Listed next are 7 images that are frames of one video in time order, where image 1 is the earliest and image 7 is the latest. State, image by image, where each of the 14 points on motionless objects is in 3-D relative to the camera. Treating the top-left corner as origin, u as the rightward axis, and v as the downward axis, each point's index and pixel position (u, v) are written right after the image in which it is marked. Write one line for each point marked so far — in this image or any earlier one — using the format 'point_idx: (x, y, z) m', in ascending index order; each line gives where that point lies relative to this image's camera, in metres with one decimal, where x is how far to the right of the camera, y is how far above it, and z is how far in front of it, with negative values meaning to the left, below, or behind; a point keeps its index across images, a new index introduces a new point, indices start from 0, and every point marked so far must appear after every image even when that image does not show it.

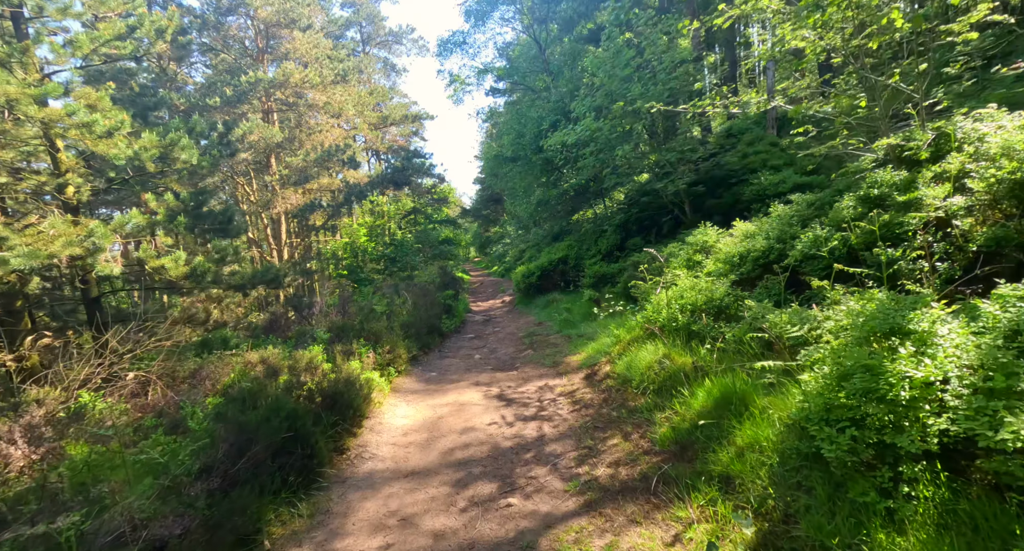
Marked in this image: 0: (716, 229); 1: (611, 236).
0: (+3.7, +0.9, +9.2) m
1: (+2.8, +1.1, +14.4) m
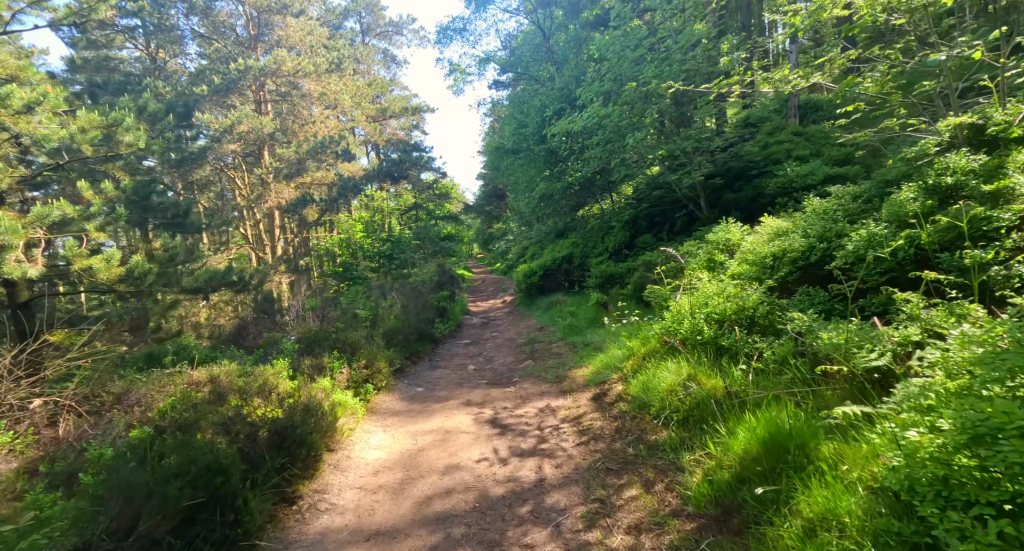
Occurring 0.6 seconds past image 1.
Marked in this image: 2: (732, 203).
0: (+3.7, +0.8, +8.2) m
1: (+2.8, +1.1, +13.4) m
2: (+4.8, +1.6, +10.9) m
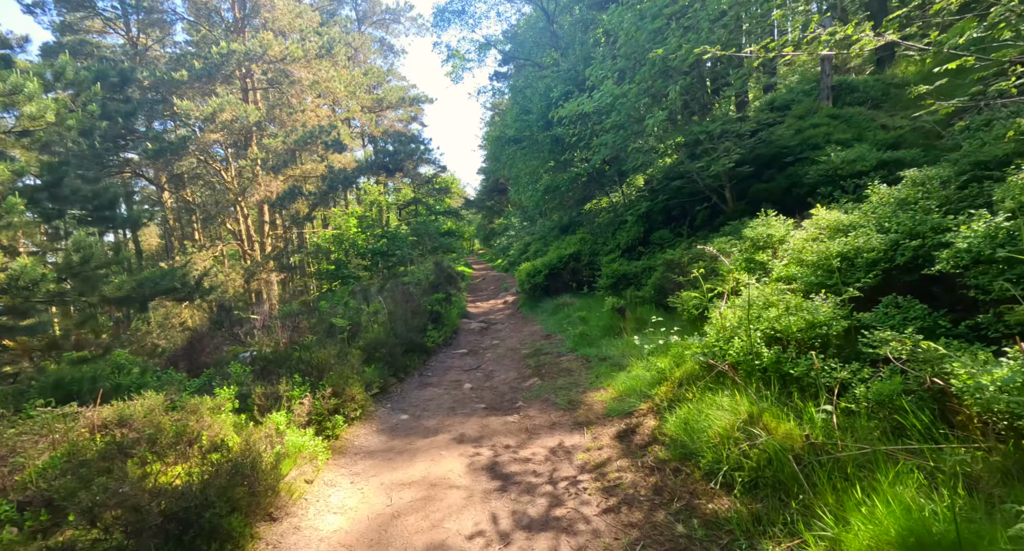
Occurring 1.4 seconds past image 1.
0: (+3.8, +0.8, +7.0) m
1: (+2.9, +1.1, +12.2) m
2: (+4.8, +1.6, +9.7) m
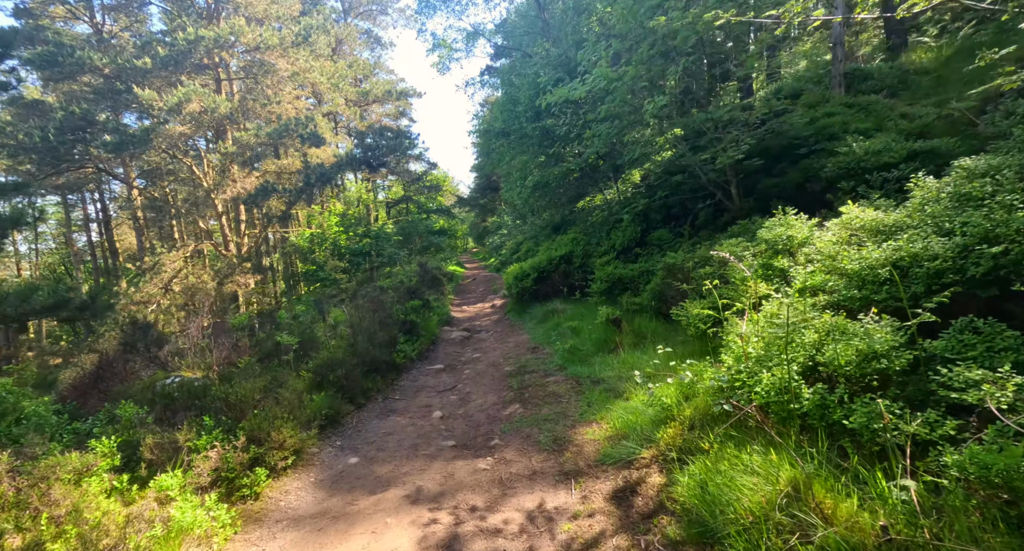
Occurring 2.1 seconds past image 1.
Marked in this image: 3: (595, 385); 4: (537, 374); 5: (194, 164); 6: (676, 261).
0: (+3.5, +0.7, +6.1) m
1: (+2.6, +1.0, +11.2) m
2: (+4.5, +1.5, +8.8) m
3: (+1.0, -1.3, +5.9) m
4: (+0.3, -1.3, +6.8) m
5: (-10.9, +3.8, +17.4) m
6: (+2.5, +0.2, +7.6) m
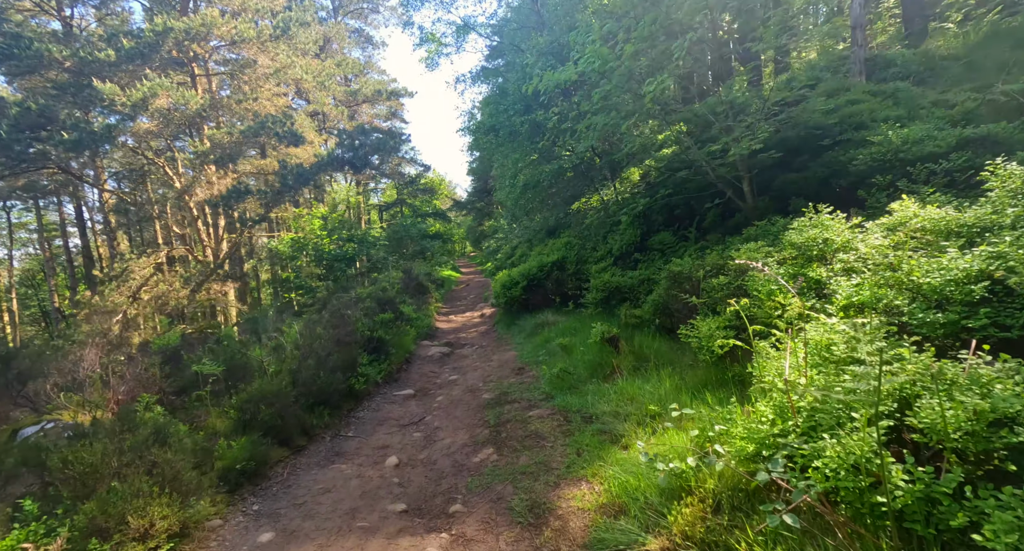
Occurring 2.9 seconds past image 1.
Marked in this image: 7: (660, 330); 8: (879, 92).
0: (+3.2, +0.6, +5.0) m
1: (+2.3, +0.9, +10.1) m
2: (+4.3, +1.4, +7.7) m
3: (+0.7, -1.4, +4.8) m
4: (+0.1, -1.5, +5.7) m
5: (-11.2, +3.6, +16.4) m
6: (+2.2, +0.1, +6.5) m
7: (+2.0, -0.7, +7.0) m
8: (+6.3, +3.2, +8.7) m
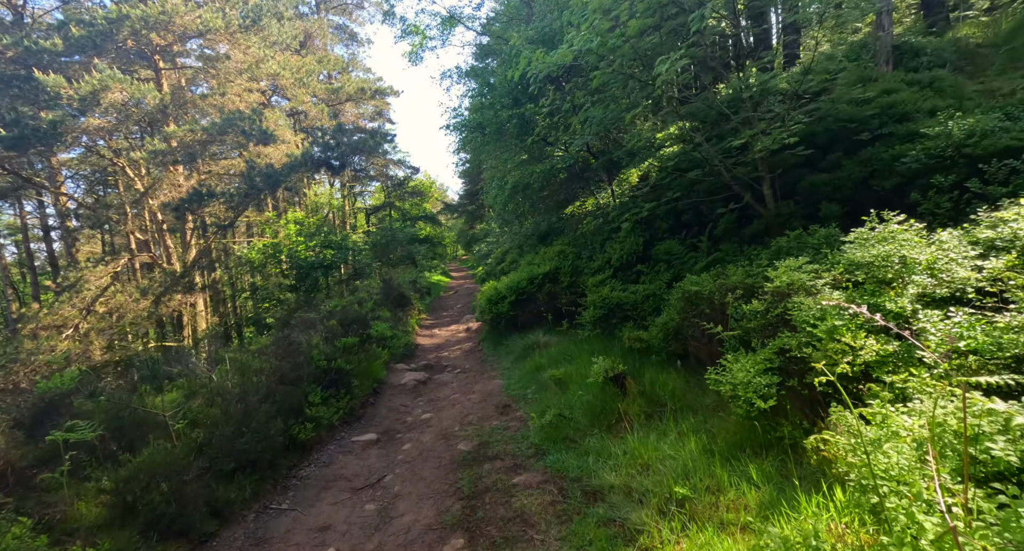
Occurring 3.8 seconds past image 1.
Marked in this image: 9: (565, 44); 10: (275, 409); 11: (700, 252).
0: (+3.1, +0.4, +3.9) m
1: (+2.0, +0.6, +9.0) m
2: (+4.0, +1.1, +6.6) m
3: (+0.5, -1.6, +3.6) m
4: (-0.1, -1.7, +4.5) m
5: (-11.6, +3.3, +15.0) m
6: (+2.0, -0.1, +5.3) m
7: (+1.8, -1.0, +5.8) m
8: (+6.1, +2.9, +7.6) m
9: (+0.9, +4.0, +8.9) m
10: (-2.3, -1.3, +5.1) m
11: (+2.8, +0.4, +7.6) m
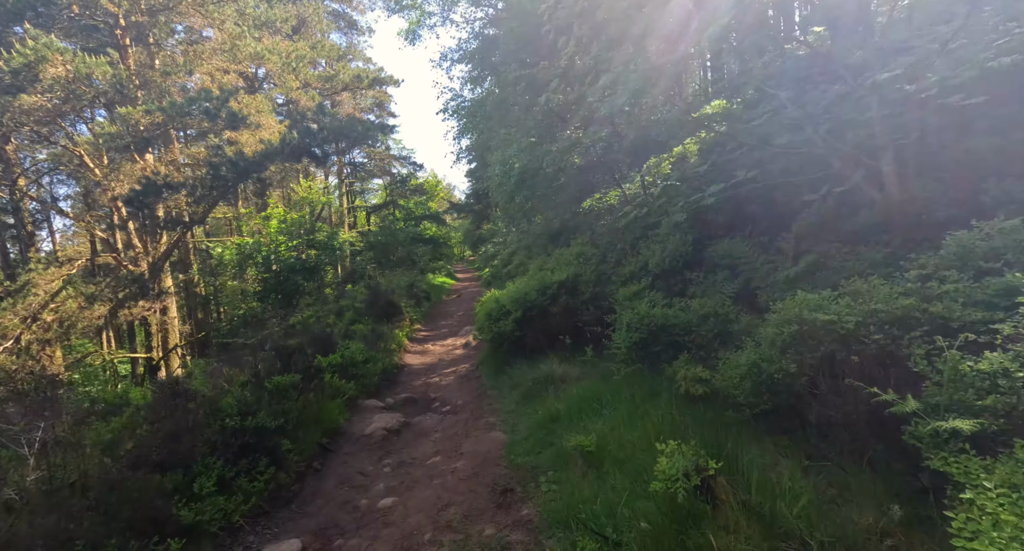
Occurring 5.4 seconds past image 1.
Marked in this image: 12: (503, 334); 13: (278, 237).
0: (+3.1, +0.2, +1.7) m
1: (+2.1, +0.5, +6.8) m
2: (+4.1, +1.0, +4.4) m
3: (+0.5, -1.7, +1.4) m
4: (-0.1, -1.8, +2.4) m
5: (-11.4, +3.2, +13.1) m
6: (+2.0, -0.3, +3.2) m
7: (+1.9, -1.1, +3.6) m
8: (+6.2, +2.8, +5.4) m
9: (+1.0, +3.9, +6.7) m
10: (-2.3, -1.4, +3.0) m
11: (+2.9, +0.2, +5.4) m
12: (-0.1, -0.9, +7.9) m
13: (-6.8, +1.1, +14.5) m
